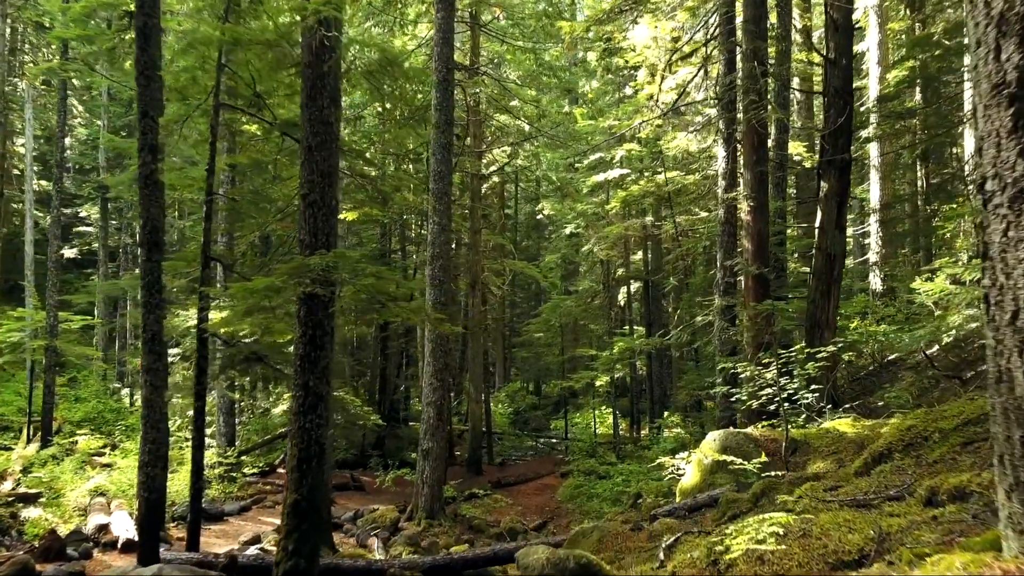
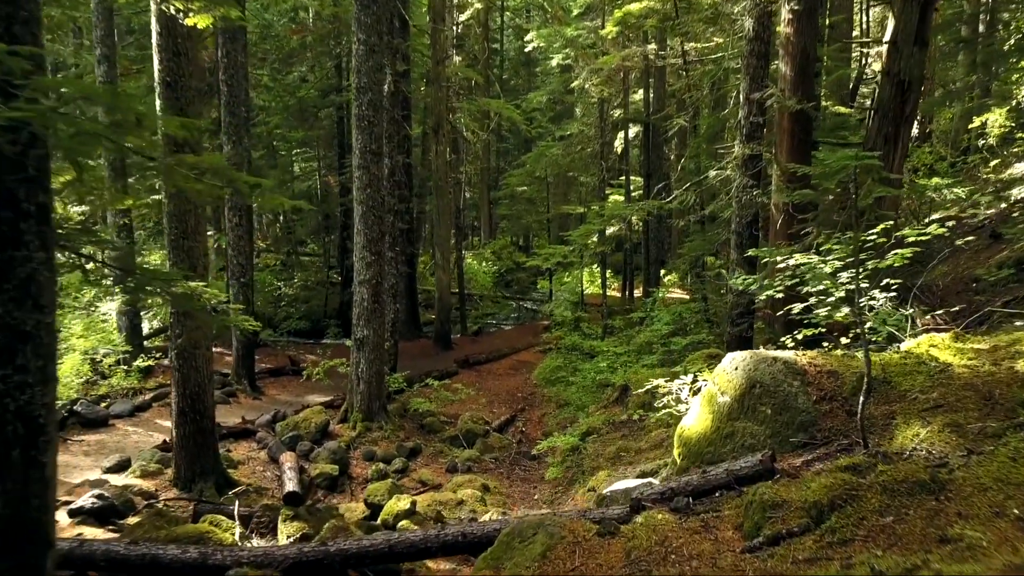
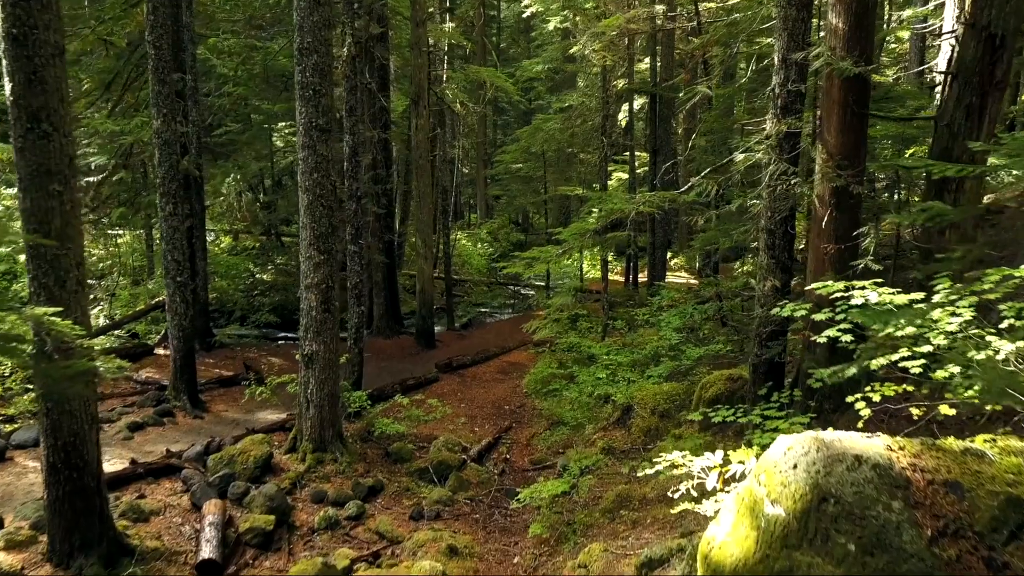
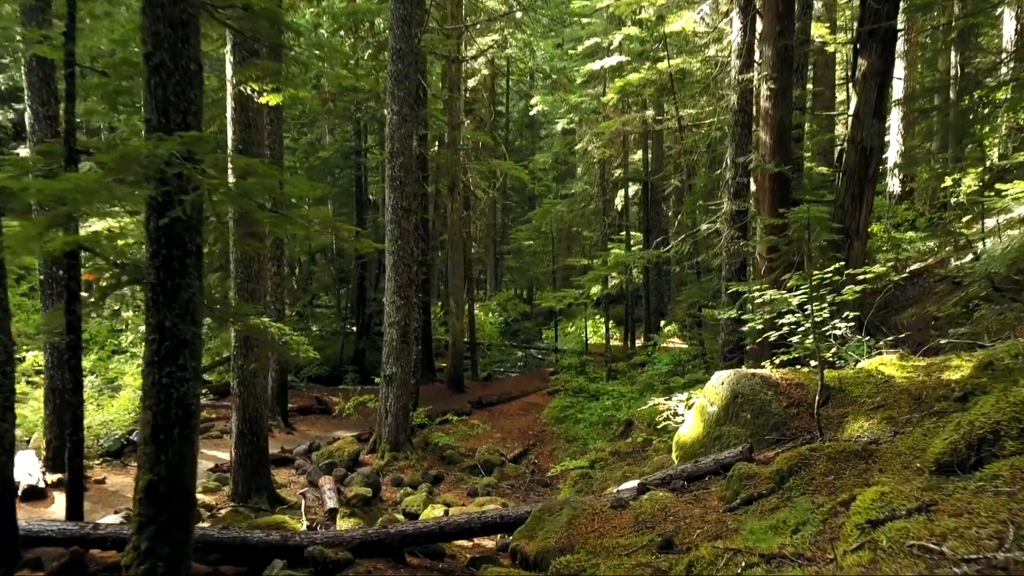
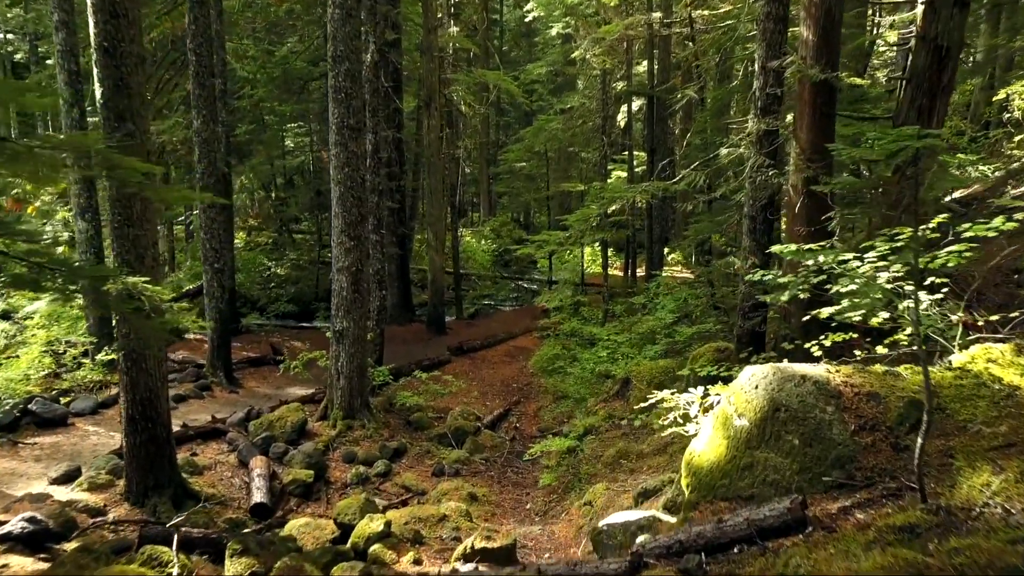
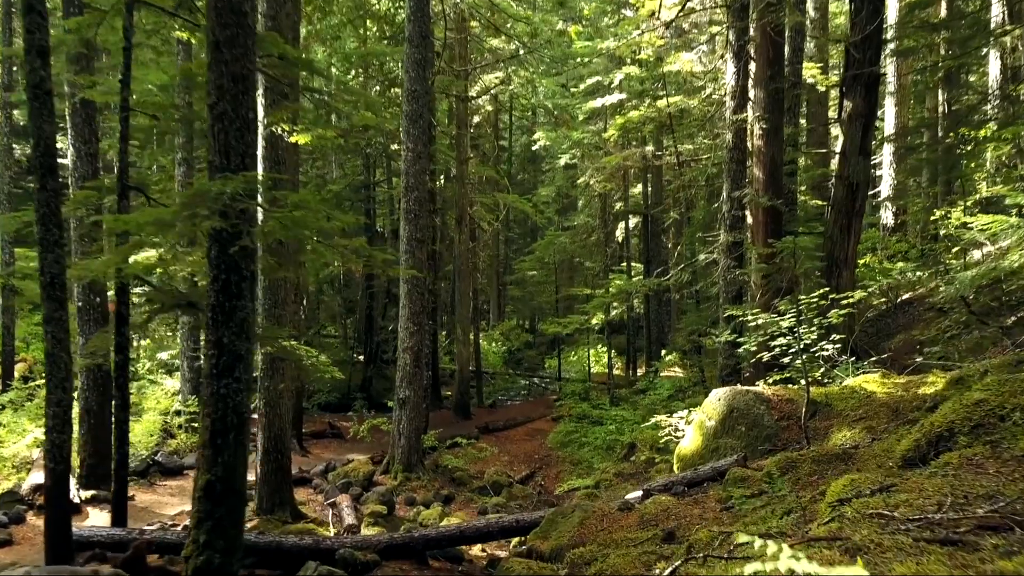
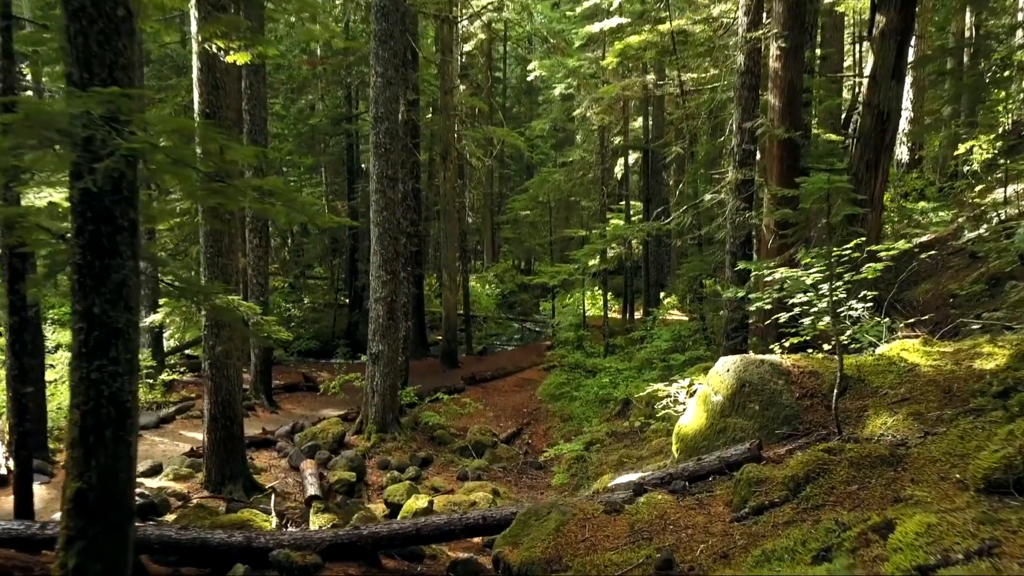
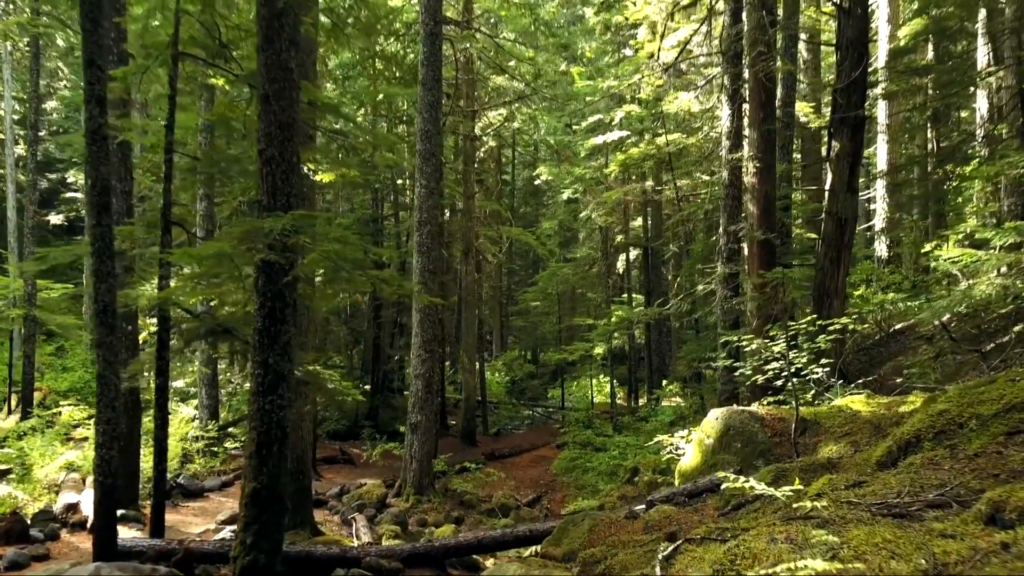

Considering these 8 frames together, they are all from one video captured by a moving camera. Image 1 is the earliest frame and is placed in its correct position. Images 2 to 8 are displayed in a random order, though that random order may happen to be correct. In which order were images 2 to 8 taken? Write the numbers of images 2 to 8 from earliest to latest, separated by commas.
8, 6, 4, 7, 2, 5, 3
